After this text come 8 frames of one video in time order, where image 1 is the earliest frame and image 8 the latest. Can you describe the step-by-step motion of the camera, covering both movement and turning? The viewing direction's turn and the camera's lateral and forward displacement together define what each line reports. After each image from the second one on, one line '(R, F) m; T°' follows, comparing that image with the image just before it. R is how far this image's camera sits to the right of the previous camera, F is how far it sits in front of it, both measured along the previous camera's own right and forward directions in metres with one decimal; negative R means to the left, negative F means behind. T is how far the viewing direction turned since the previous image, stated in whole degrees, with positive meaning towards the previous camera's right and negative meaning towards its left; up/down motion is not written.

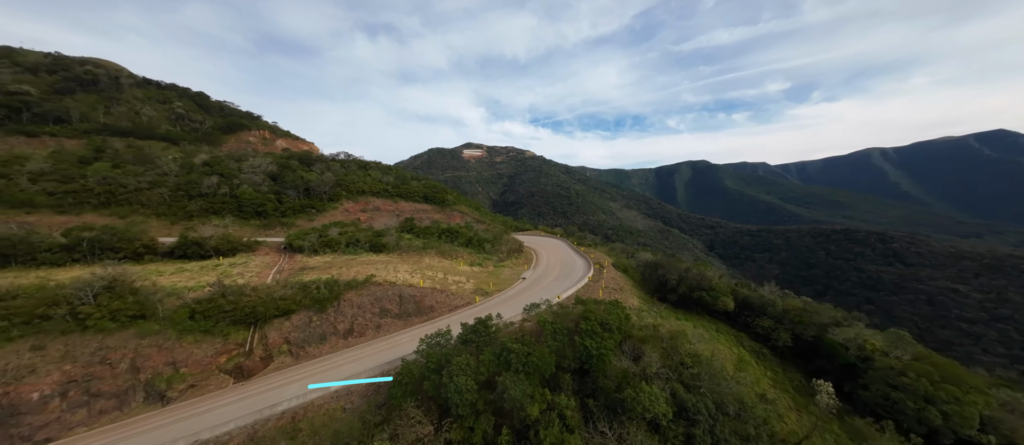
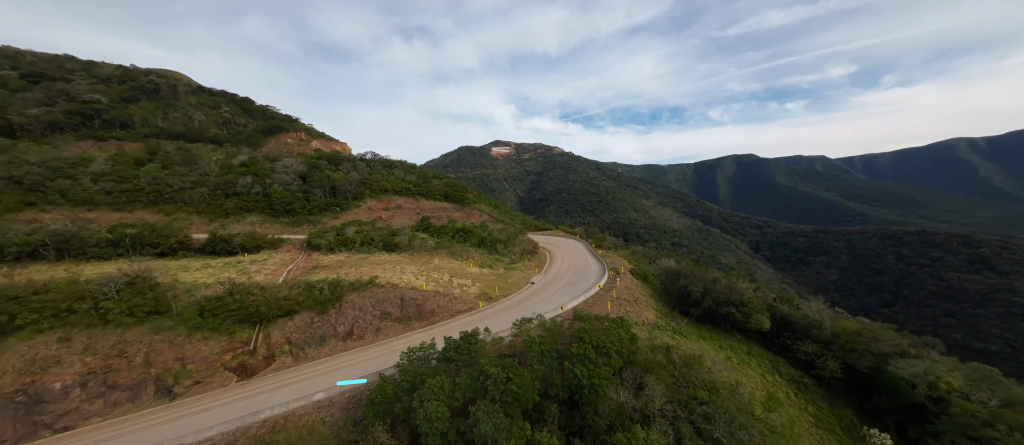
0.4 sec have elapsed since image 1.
(+1.6, +1.3) m; -6°
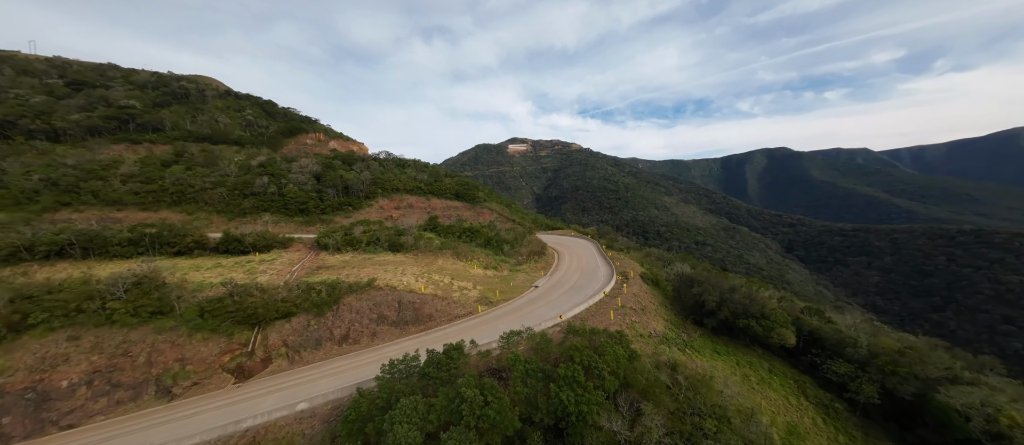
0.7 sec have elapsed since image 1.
(+1.1, +1.0) m; -4°
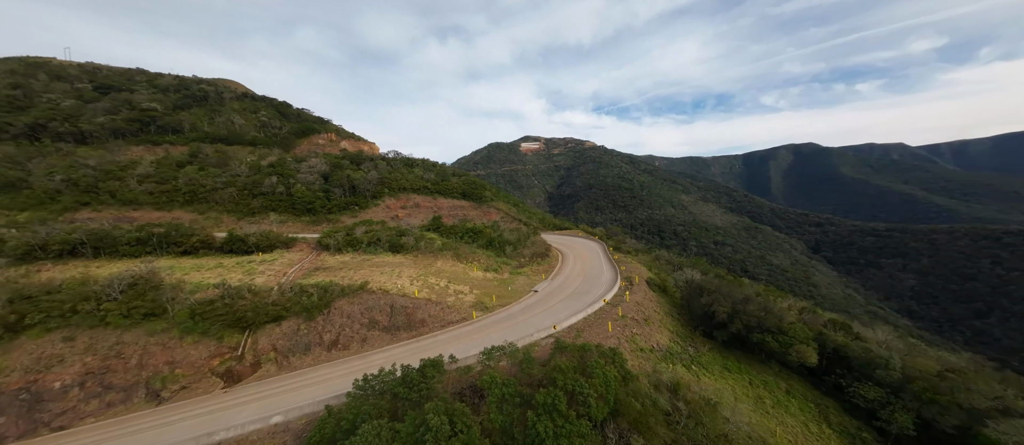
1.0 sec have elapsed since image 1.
(+1.0, +1.0) m; -3°
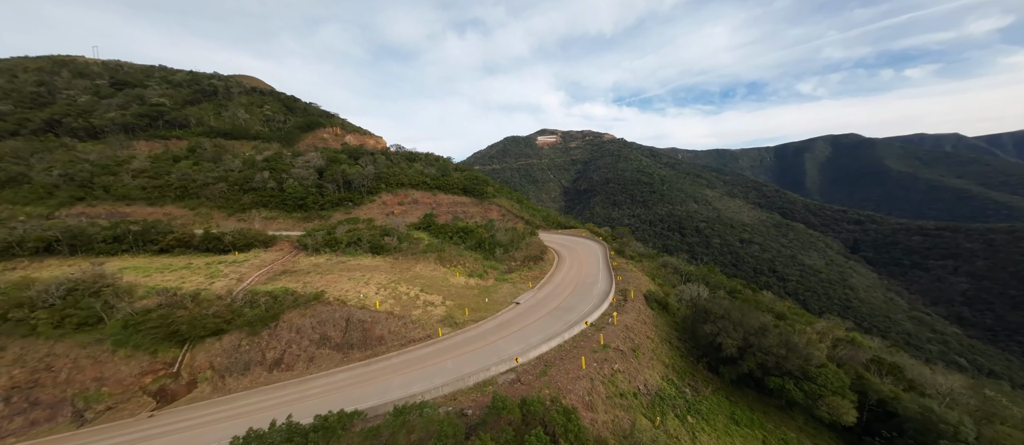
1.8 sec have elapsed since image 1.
(+2.3, +2.7) m; -3°
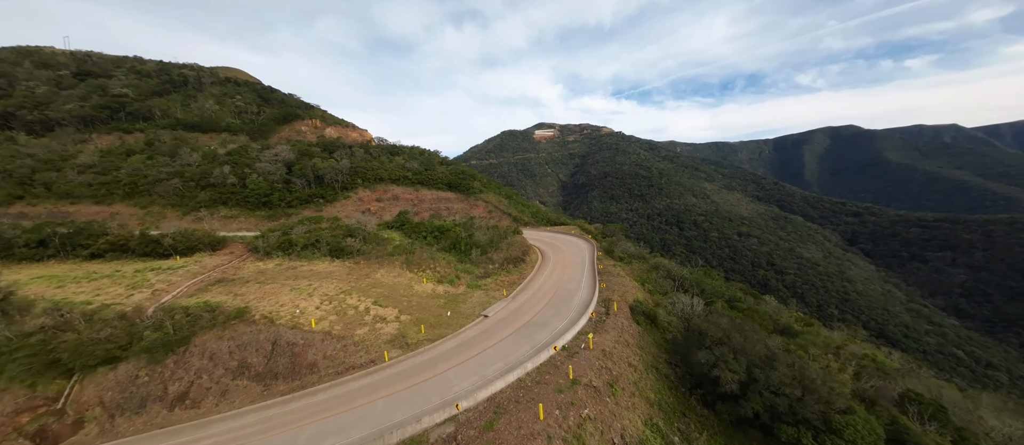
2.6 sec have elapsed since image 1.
(+1.6, +2.7) m; 0°
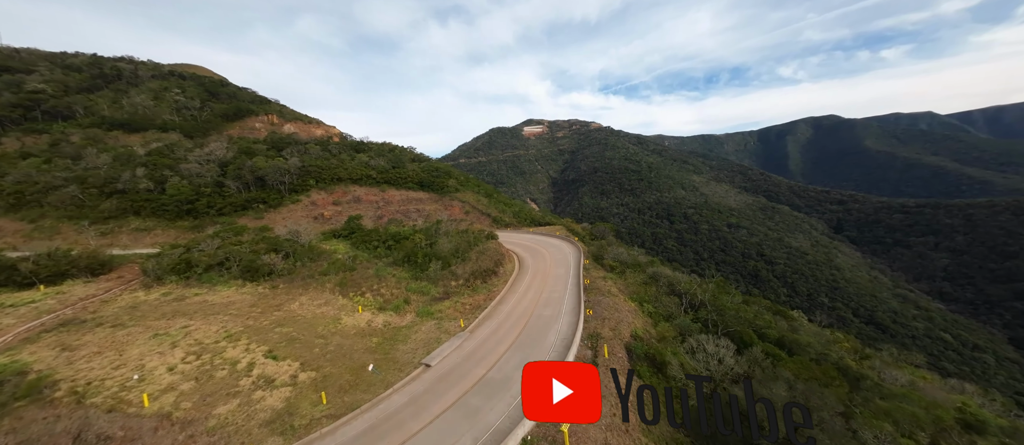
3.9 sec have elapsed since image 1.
(+1.6, +4.7) m; +1°
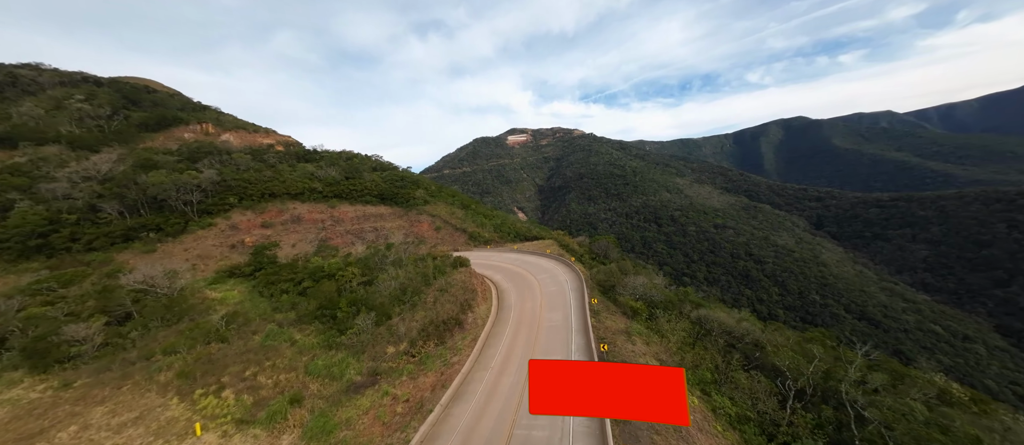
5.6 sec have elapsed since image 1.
(+0.8, +6.6) m; +2°
